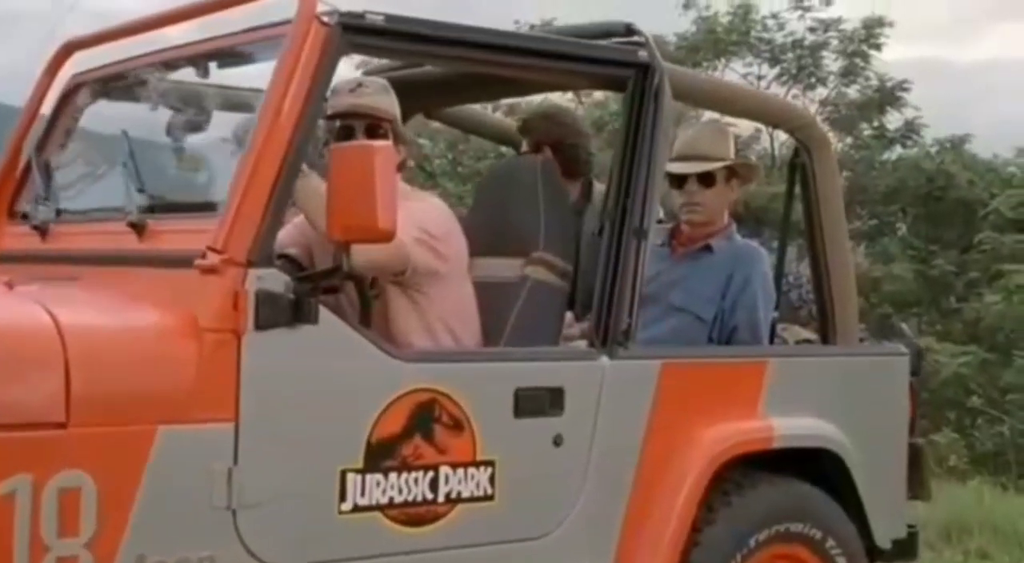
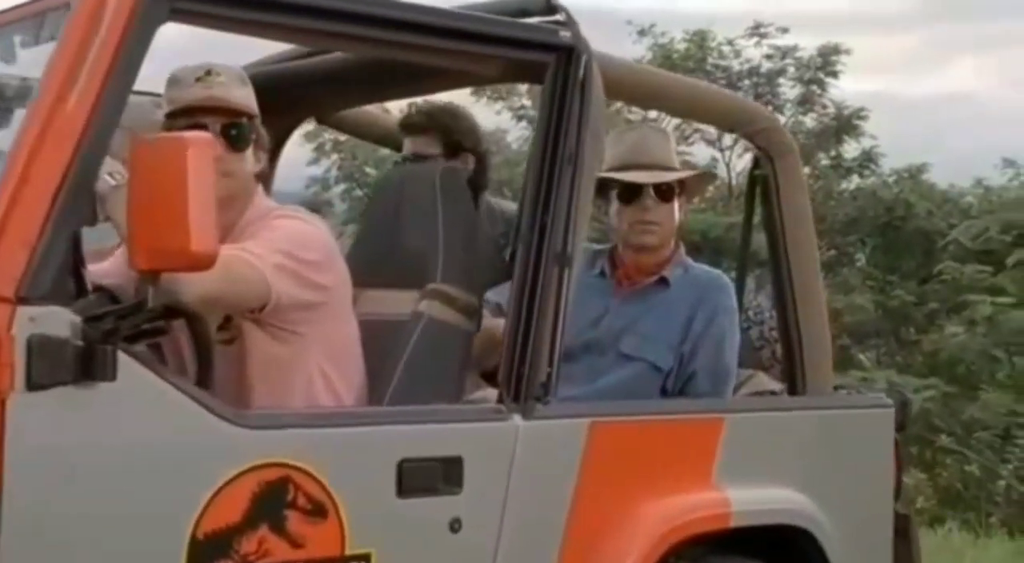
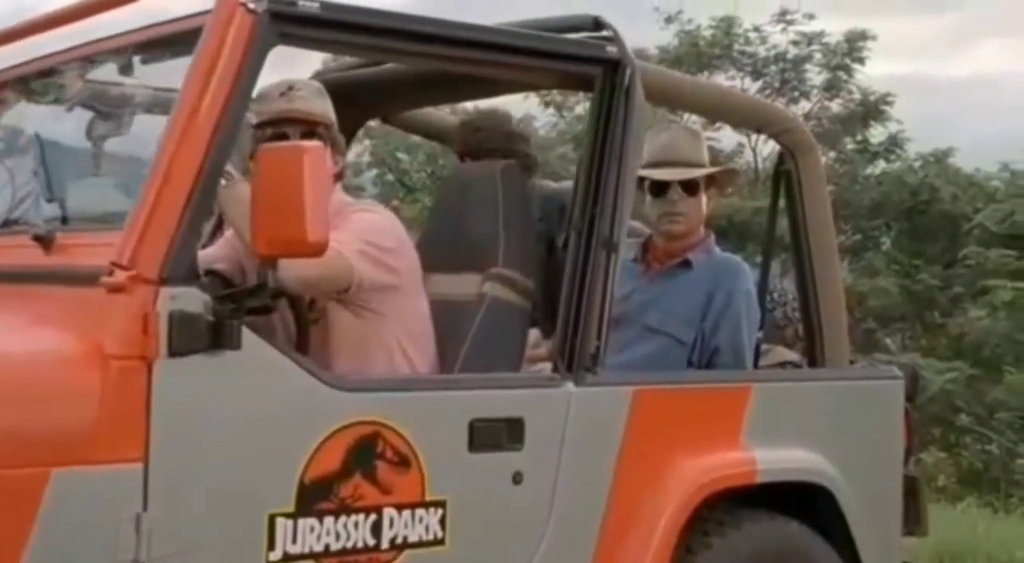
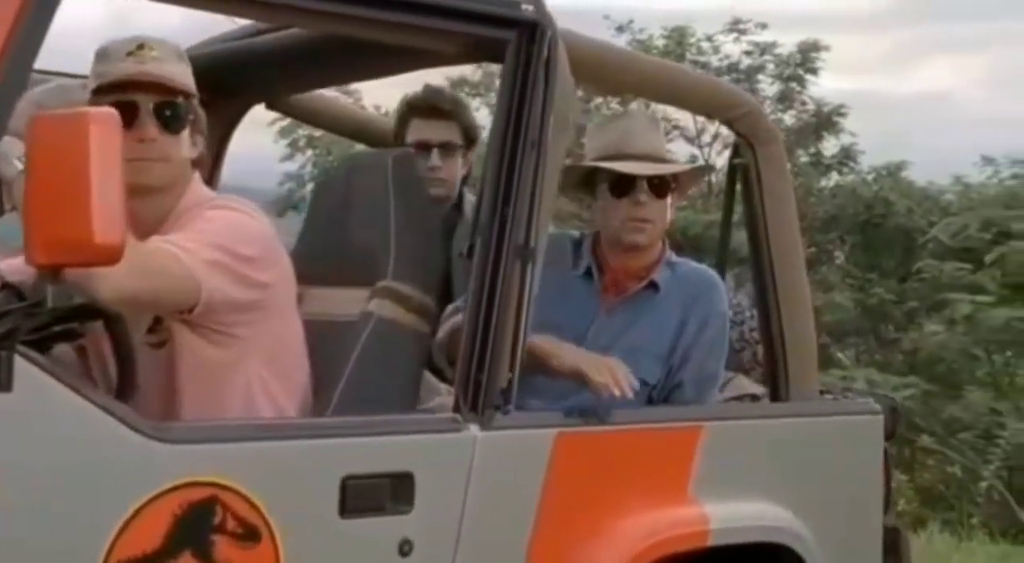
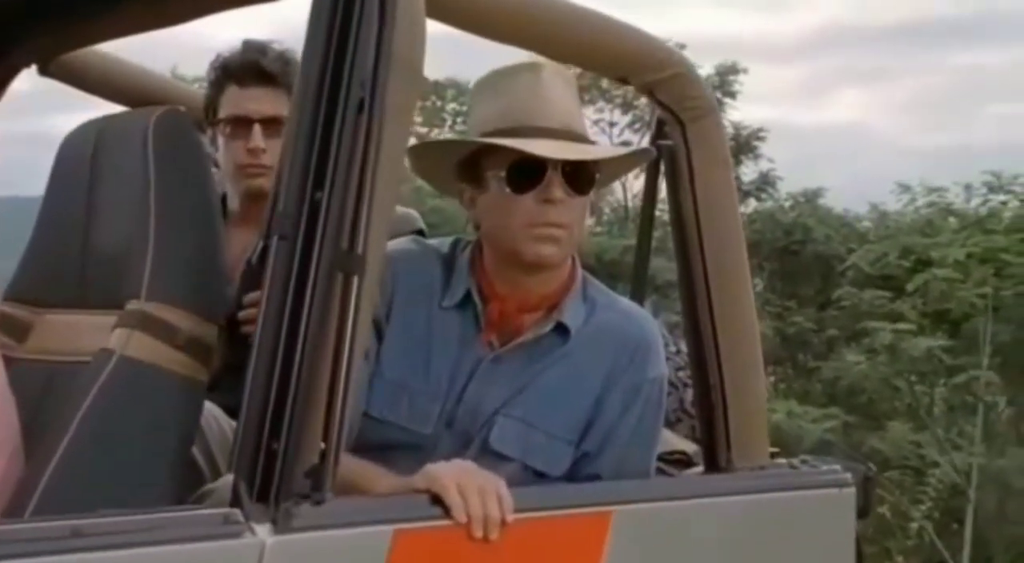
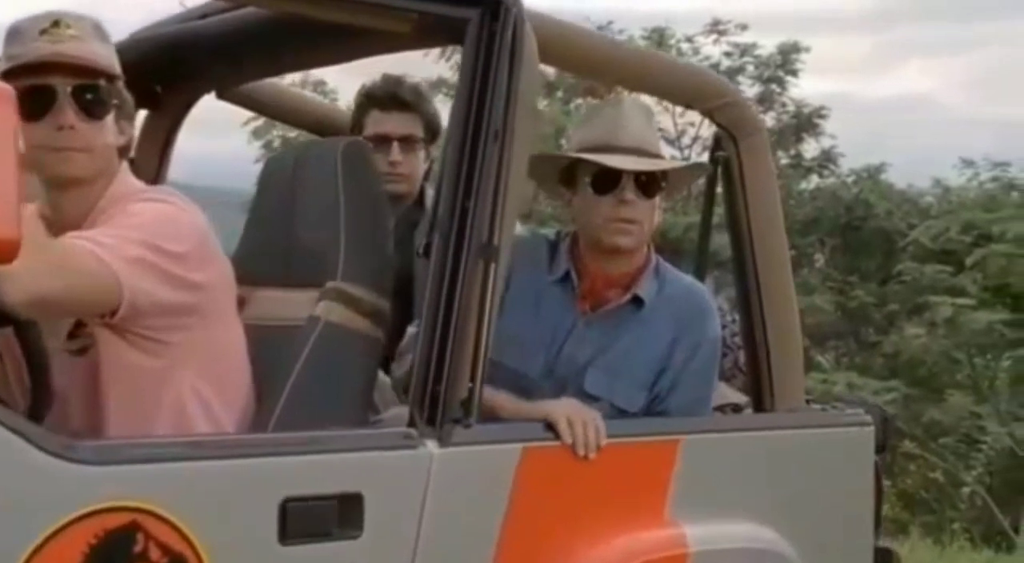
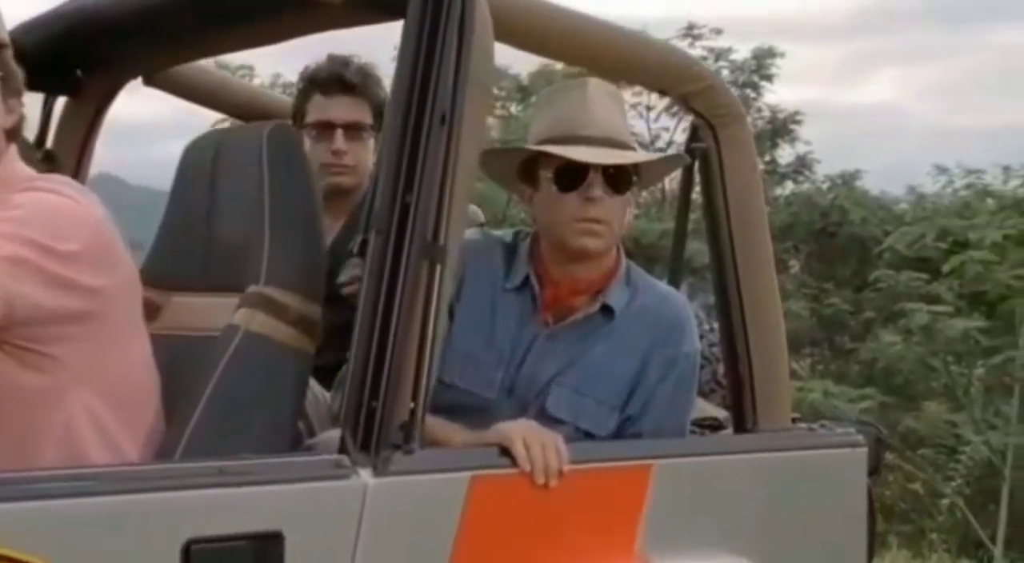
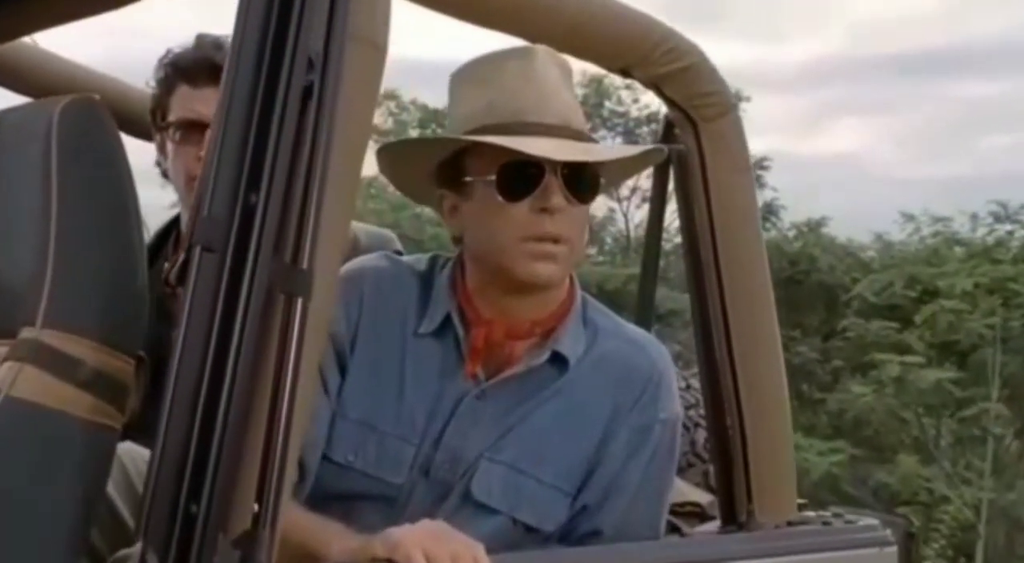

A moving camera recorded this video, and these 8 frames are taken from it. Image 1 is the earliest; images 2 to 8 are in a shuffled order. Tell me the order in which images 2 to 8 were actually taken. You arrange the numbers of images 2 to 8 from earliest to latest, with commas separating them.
3, 2, 4, 6, 7, 5, 8
